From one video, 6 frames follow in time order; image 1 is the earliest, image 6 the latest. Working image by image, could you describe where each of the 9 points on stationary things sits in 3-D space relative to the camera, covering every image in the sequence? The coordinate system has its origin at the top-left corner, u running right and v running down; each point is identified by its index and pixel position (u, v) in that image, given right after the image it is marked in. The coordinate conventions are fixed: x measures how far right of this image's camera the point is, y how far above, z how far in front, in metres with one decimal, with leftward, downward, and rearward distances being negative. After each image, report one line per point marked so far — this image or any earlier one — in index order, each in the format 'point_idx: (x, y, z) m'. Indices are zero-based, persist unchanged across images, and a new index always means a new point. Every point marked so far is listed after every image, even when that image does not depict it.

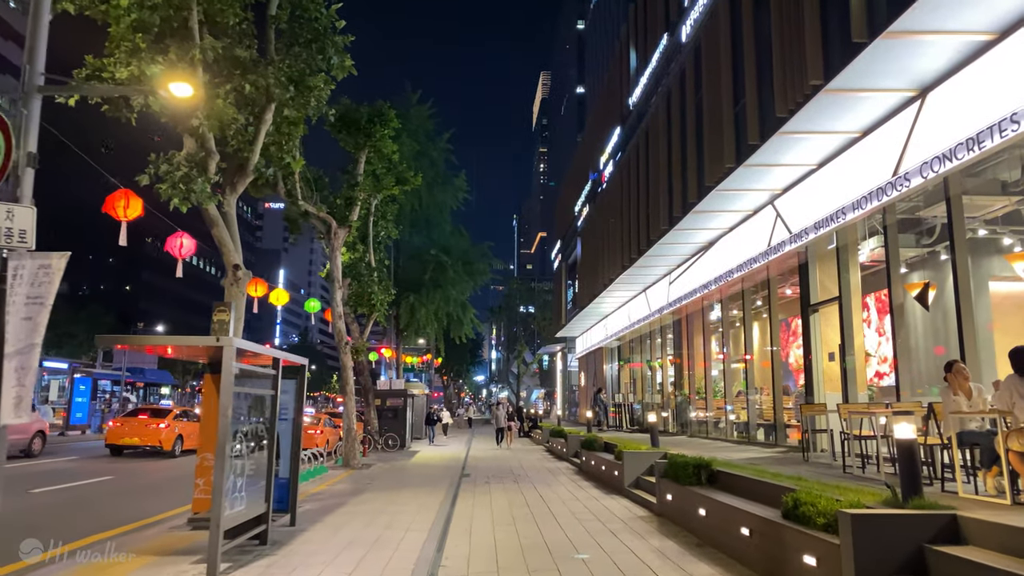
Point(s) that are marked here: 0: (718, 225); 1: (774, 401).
0: (+4.2, +1.3, +15.2) m
1: (+5.2, -2.3, +14.7) m
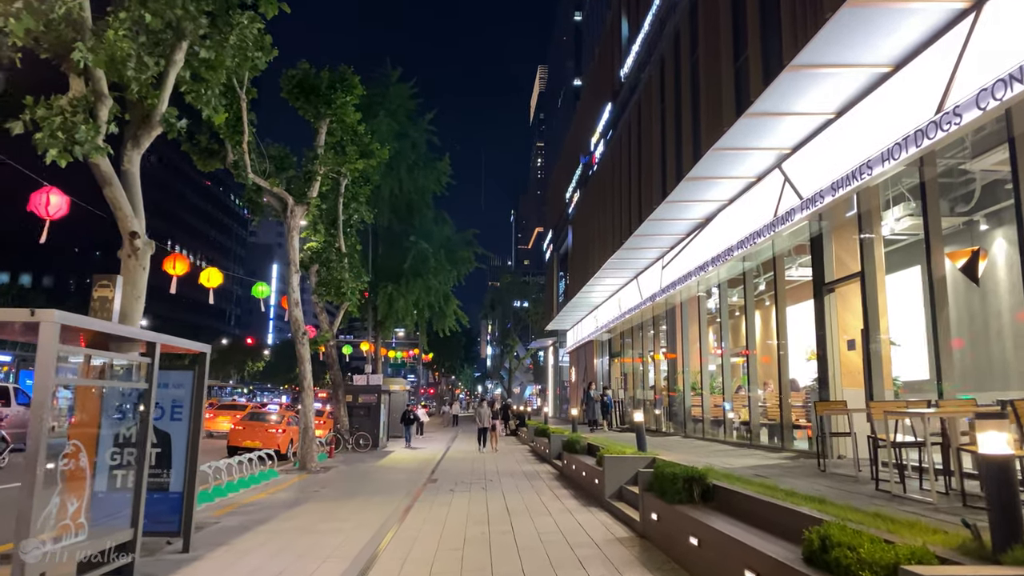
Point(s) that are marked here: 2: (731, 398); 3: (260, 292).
0: (+3.6, +1.7, +13.3) m
1: (+4.7, -1.9, +12.8) m
2: (+4.6, -2.3, +15.3) m
3: (-5.6, -0.1, +16.3) m
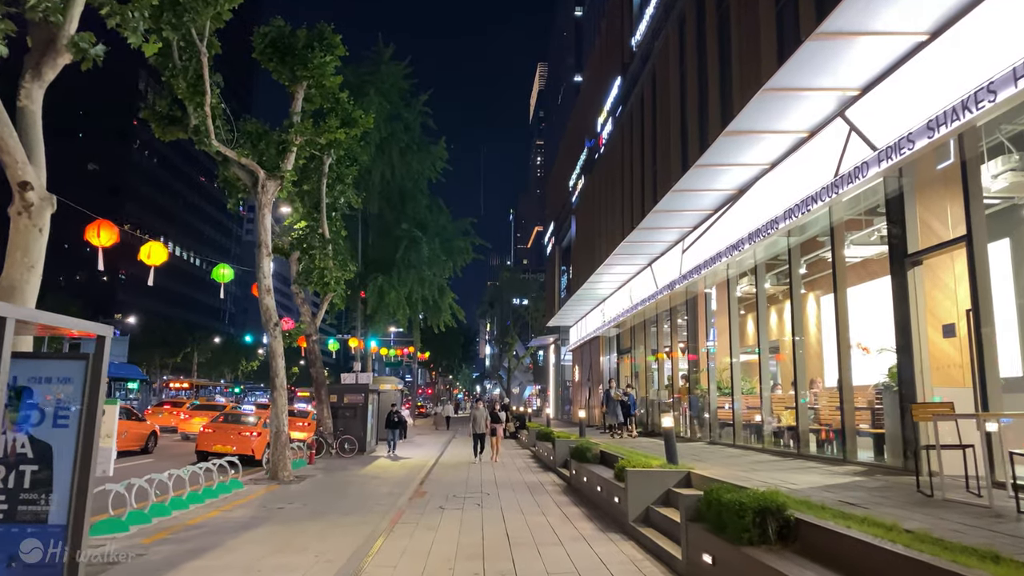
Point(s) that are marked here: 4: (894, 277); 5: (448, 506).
0: (+3.7, +2.0, +11.2) m
1: (+4.7, -1.6, +10.7) m
2: (+4.6, -2.0, +13.2) m
3: (-5.6, +0.2, +14.2) m
4: (+4.7, +0.1, +9.0) m
5: (-1.0, -3.6, +12.1) m
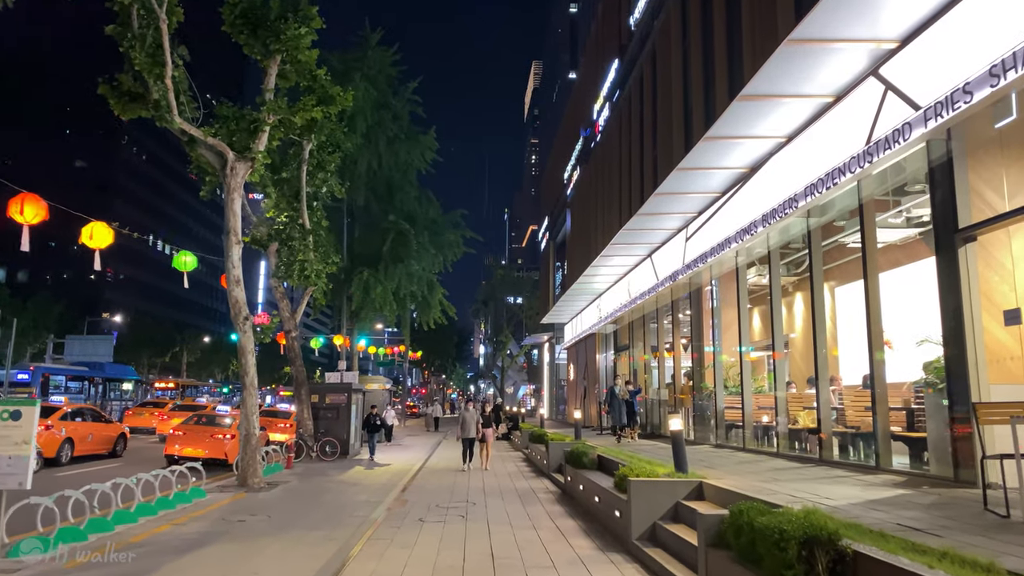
0: (+3.5, +2.1, +10.0) m
1: (+4.5, -1.5, +9.5) m
2: (+4.5, -1.8, +12.0) m
3: (-5.8, +0.4, +13.0) m
4: (+4.6, +0.3, +7.8) m
5: (-1.2, -3.4, +10.9) m
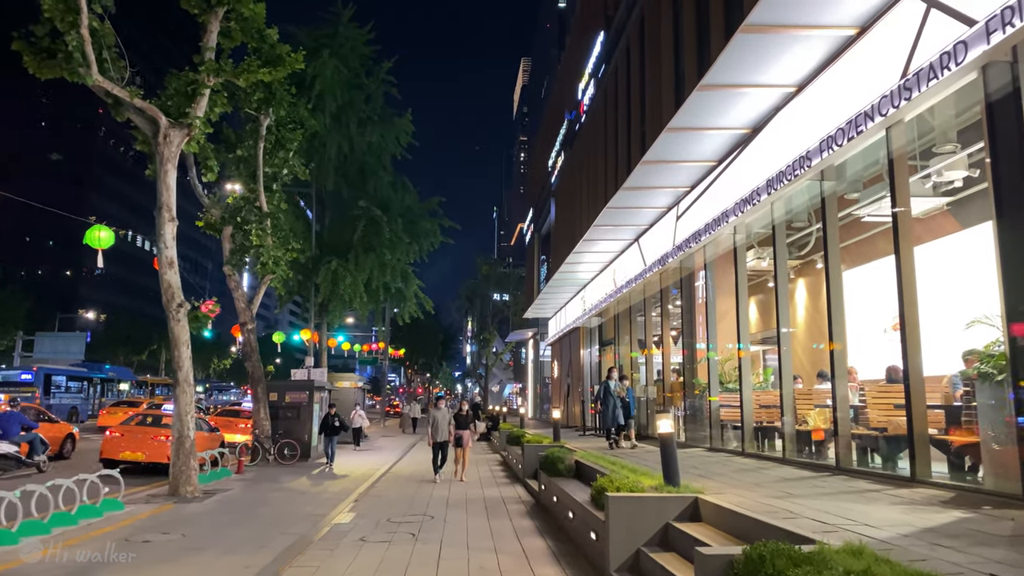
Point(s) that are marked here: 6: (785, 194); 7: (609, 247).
0: (+3.0, +2.4, +8.4) m
1: (+4.0, -1.2, +8.0) m
2: (+4.0, -1.5, +10.5) m
3: (-6.3, +0.7, +11.3) m
4: (+4.1, +0.6, +6.3) m
5: (-1.7, -3.1, +9.2) m
6: (+3.7, +1.3, +9.8) m
7: (+2.3, +1.0, +18.0) m
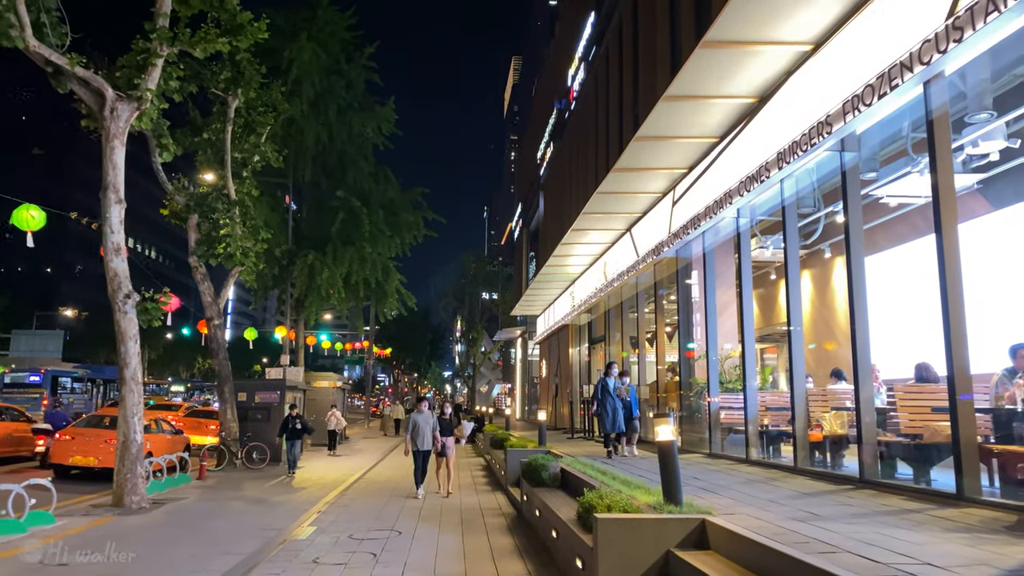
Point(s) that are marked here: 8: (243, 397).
0: (+2.8, +2.6, +7.3) m
1: (+3.8, -1.0, +6.9) m
2: (+3.7, -1.4, +9.4) m
3: (-6.5, +0.9, +10.1) m
4: (+3.9, +0.7, +5.2) m
5: (-2.0, -2.9, +8.1) m
6: (+3.4, +1.4, +8.8) m
7: (+2.0, +1.1, +16.9) m
8: (-6.8, -2.8, +18.9) m
